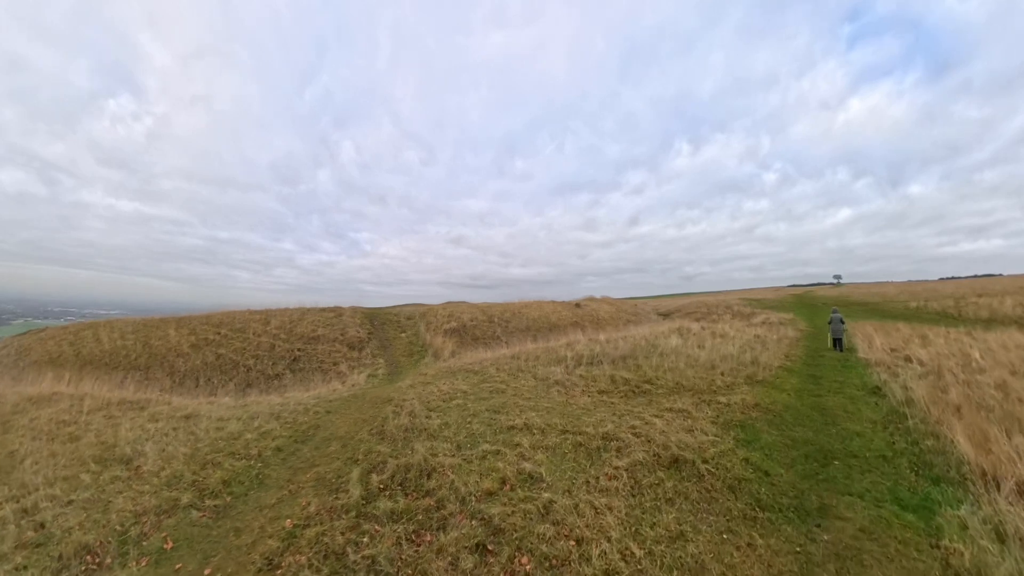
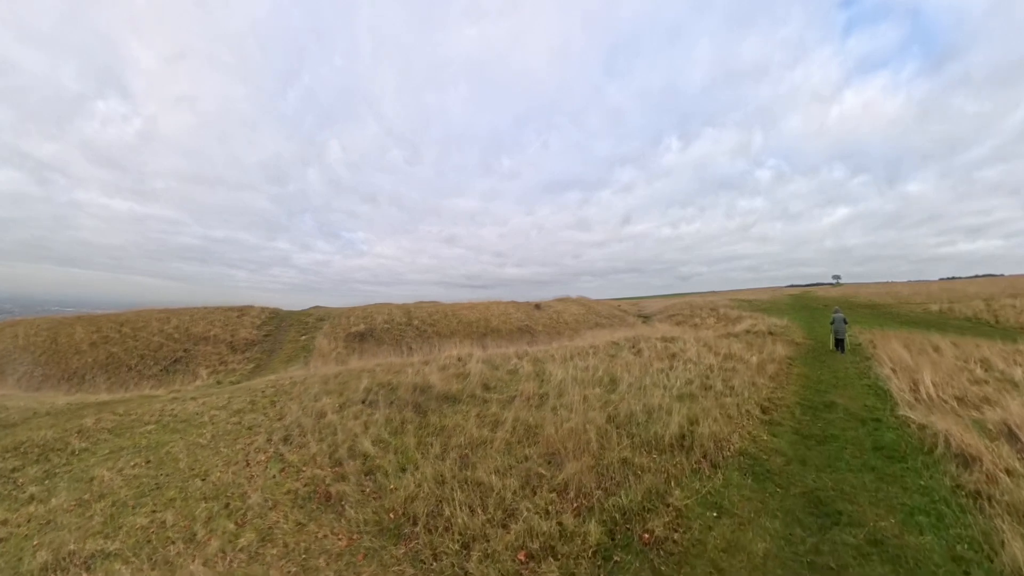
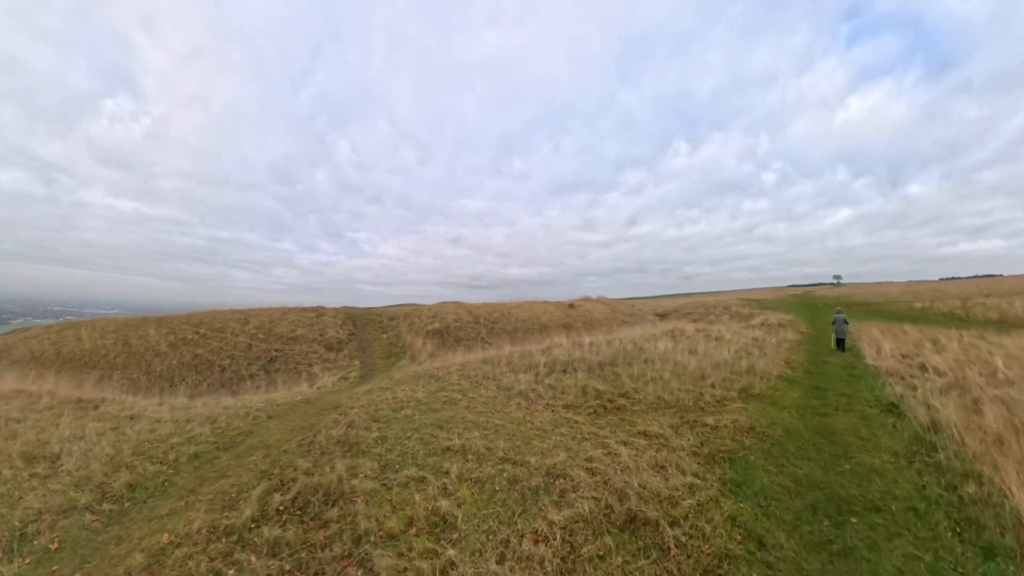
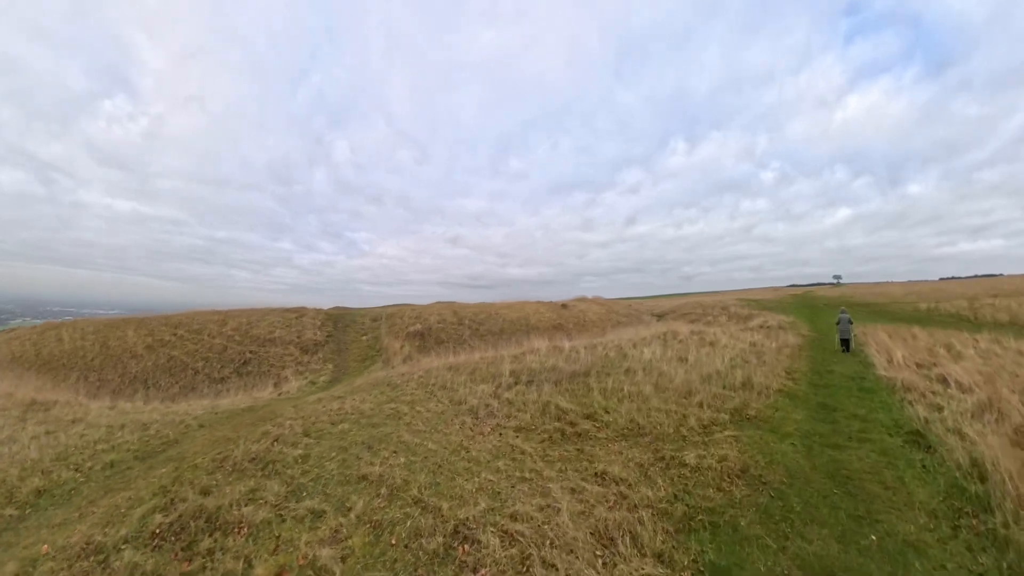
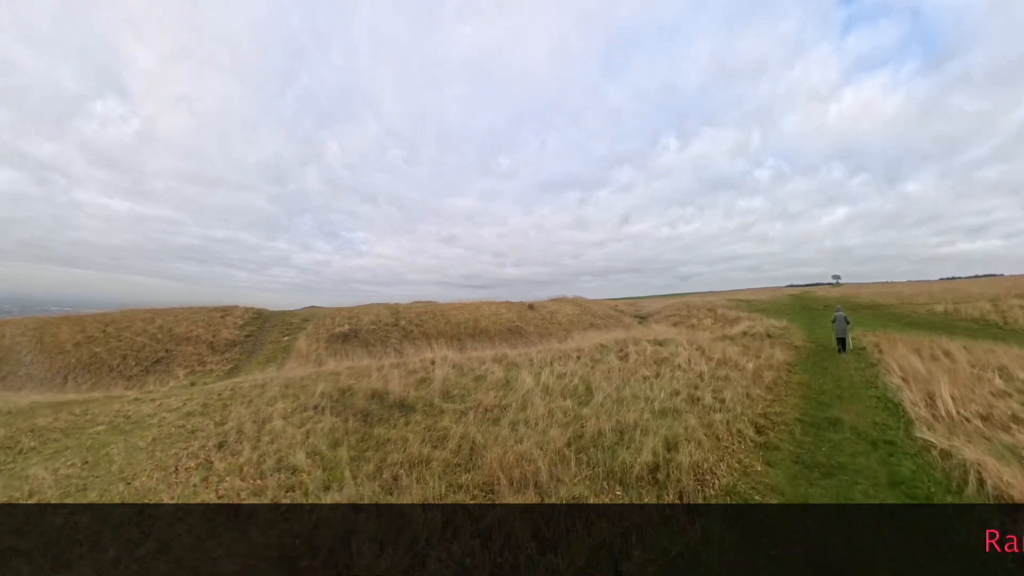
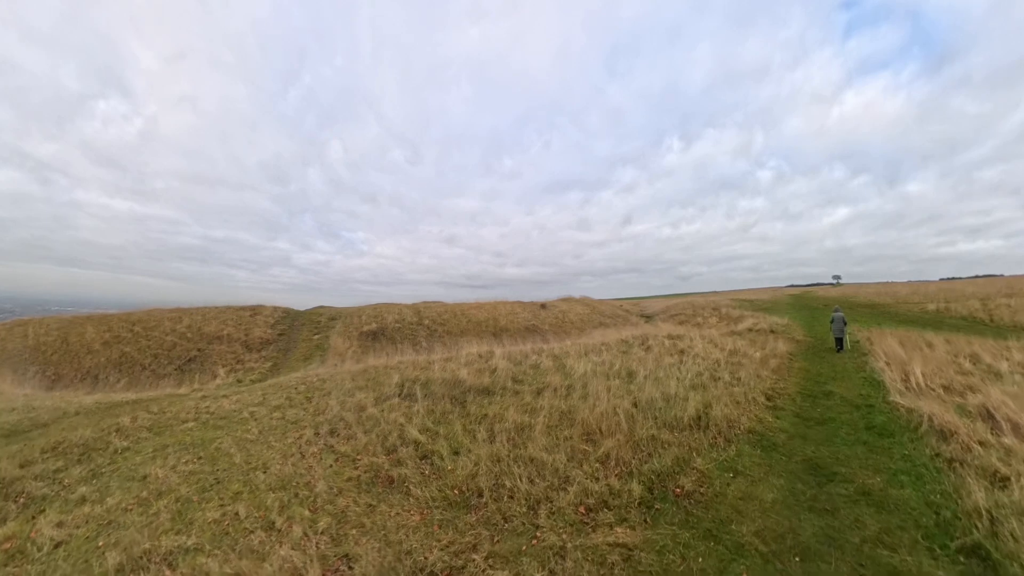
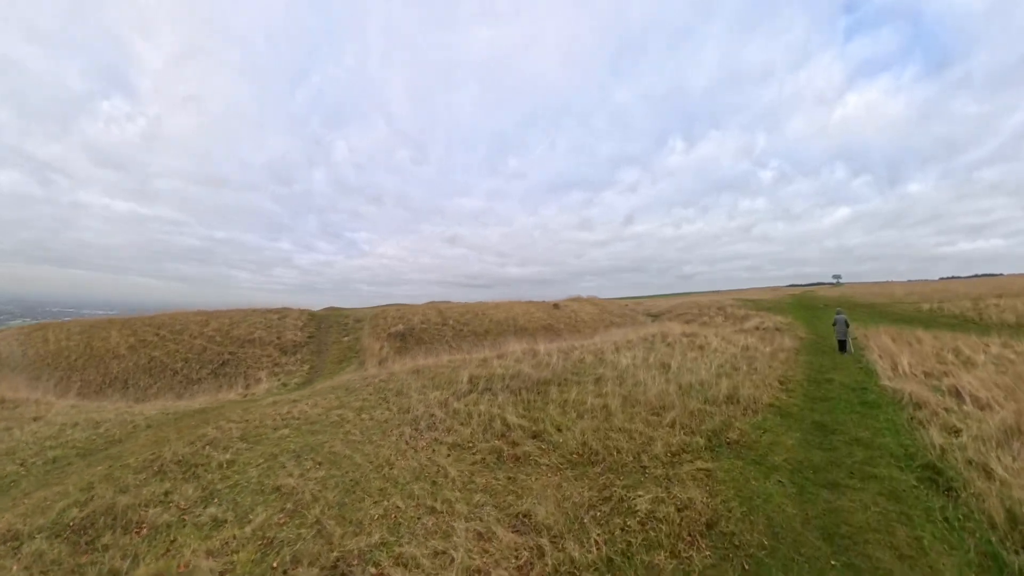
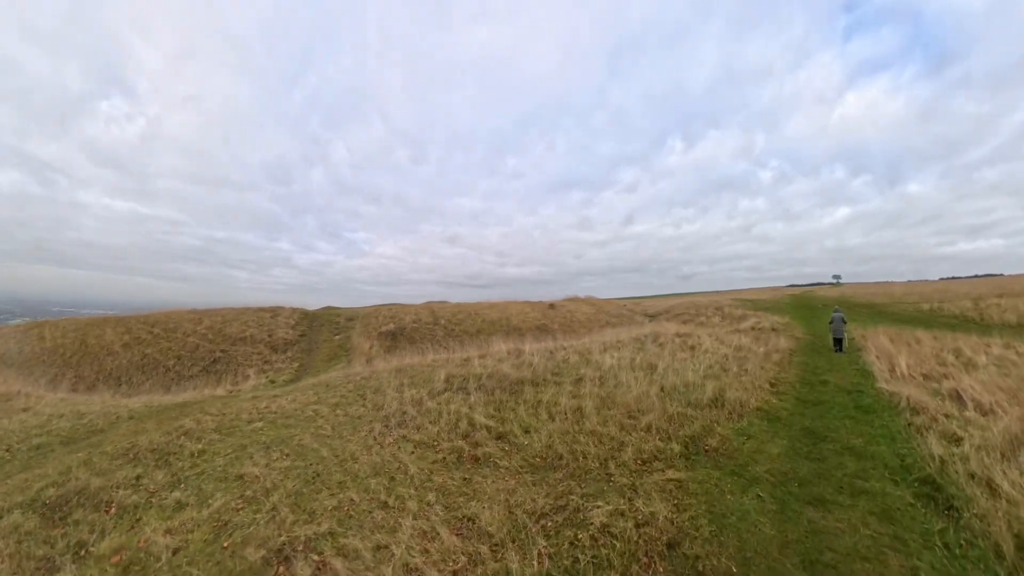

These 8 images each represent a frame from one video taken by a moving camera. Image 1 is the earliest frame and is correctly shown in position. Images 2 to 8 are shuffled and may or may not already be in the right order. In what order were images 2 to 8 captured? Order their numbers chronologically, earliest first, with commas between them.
3, 4, 7, 8, 6, 2, 5
